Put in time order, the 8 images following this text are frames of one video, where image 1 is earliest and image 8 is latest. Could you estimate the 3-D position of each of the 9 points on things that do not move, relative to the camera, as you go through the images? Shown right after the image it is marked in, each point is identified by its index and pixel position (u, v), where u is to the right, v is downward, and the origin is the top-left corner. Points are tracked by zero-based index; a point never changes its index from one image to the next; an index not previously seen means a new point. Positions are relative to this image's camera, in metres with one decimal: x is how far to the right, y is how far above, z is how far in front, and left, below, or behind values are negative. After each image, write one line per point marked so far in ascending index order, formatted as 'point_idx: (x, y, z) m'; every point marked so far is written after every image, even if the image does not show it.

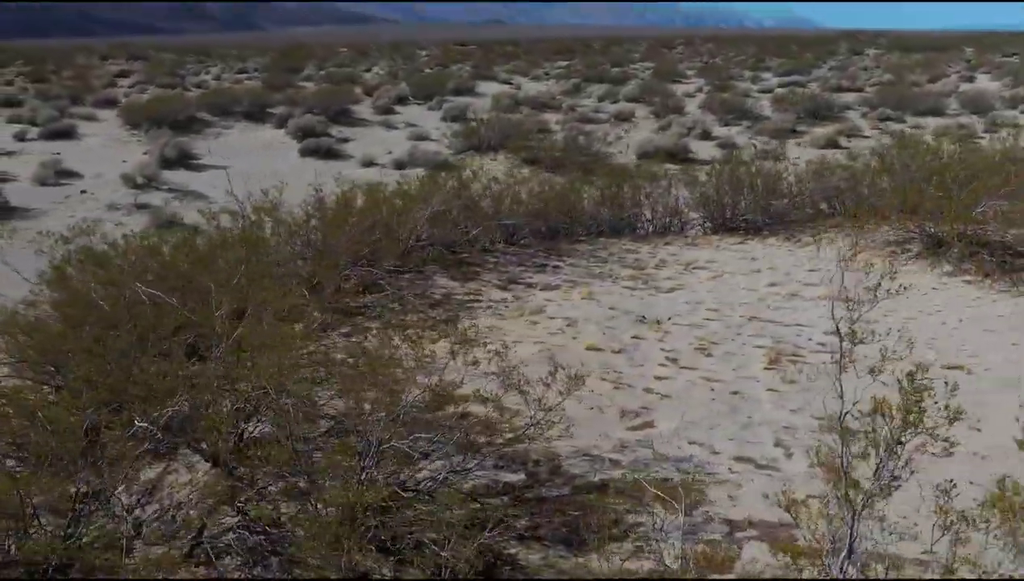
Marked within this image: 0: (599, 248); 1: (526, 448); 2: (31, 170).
0: (+0.8, +0.4, +7.9) m
1: (0.0, -0.8, +4.1) m
2: (-10.1, +2.6, +17.1) m
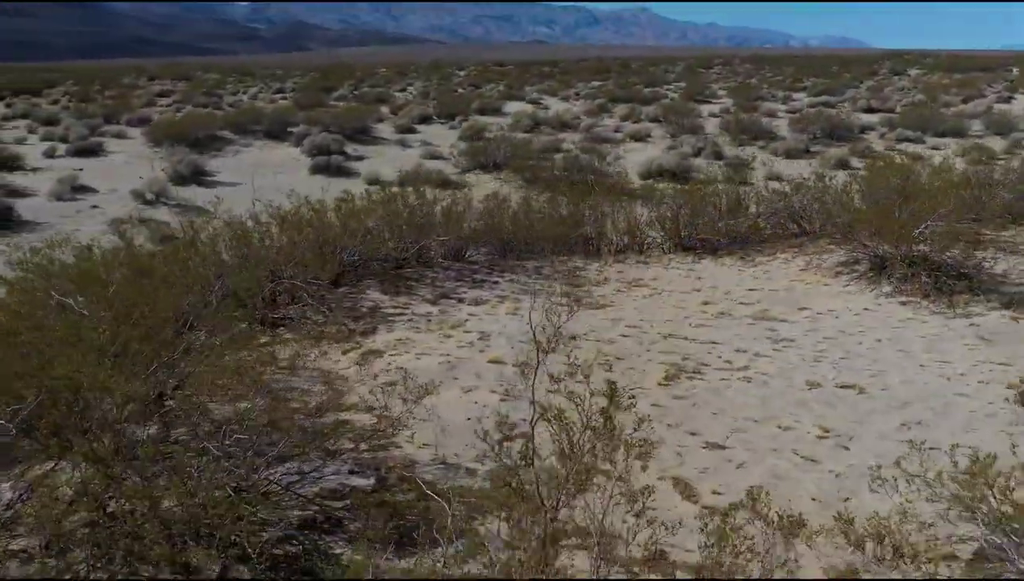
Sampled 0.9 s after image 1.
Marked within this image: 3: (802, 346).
0: (+0.3, +0.2, +8.0) m
1: (-0.7, -0.8, +4.2) m
2: (-10.1, +2.3, +17.8) m
3: (+2.1, -0.4, +5.9) m
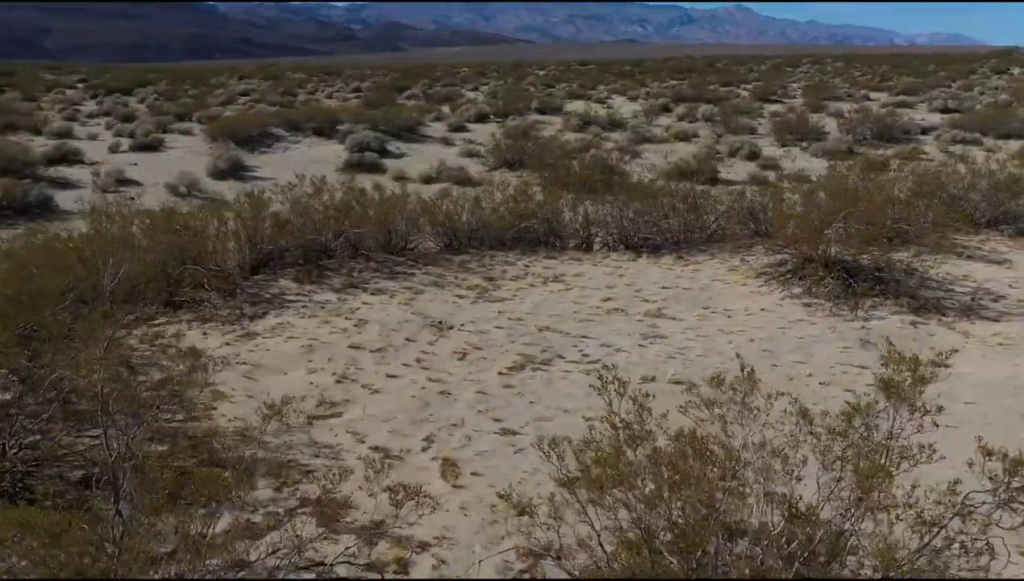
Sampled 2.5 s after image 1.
0: (-0.4, +0.3, +8.2) m
1: (-1.8, -0.8, +4.5) m
2: (-9.7, +2.6, +19.0) m
3: (+1.2, -0.4, +6.0) m
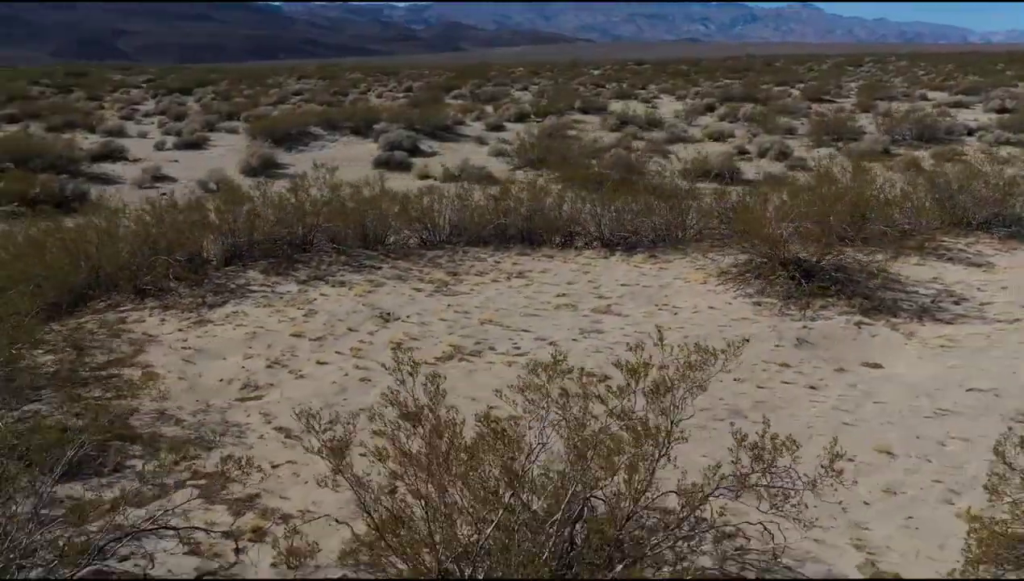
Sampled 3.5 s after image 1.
0: (-0.7, +0.4, +8.4) m
1: (-2.3, -0.7, +4.8) m
2: (-9.2, +2.9, +19.8) m
3: (+0.7, -0.3, +6.1) m
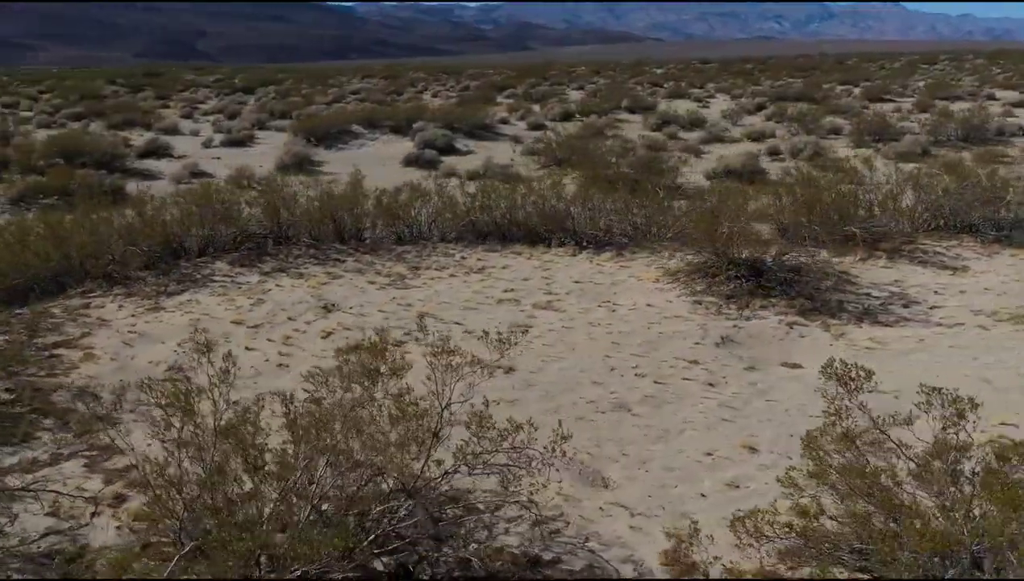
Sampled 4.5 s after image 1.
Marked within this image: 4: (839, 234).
0: (-1.1, +0.4, +8.7) m
1: (-3.0, -0.6, +5.2) m
2: (-8.6, +3.1, +20.7) m
3: (+0.1, -0.3, +6.2) m
4: (+3.6, +0.6, +8.9) m
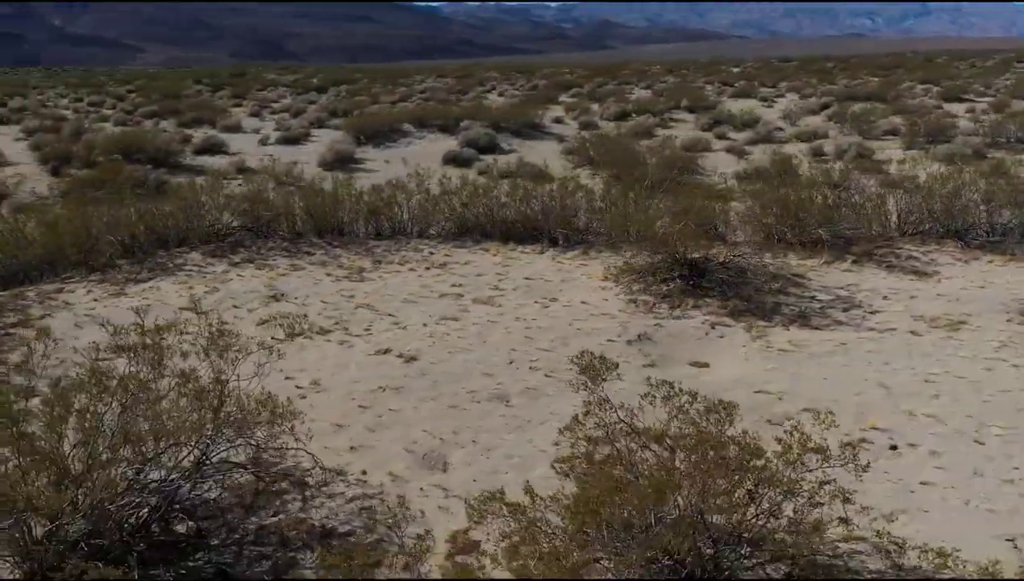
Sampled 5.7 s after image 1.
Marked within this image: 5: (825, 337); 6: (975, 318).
0: (-1.4, +0.5, +9.0) m
1: (-3.7, -0.5, +5.7) m
2: (-7.8, +3.3, +21.6) m
3: (-0.5, -0.3, +6.4) m
4: (+3.3, +0.6, +8.8) m
5: (+2.4, -0.4, +6.2) m
6: (+3.7, -0.2, +6.5) m
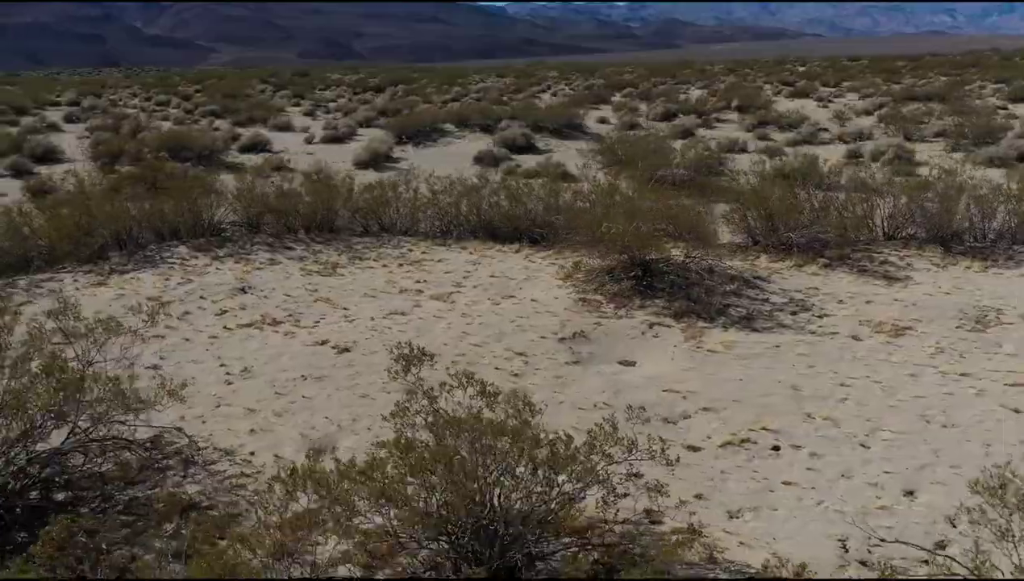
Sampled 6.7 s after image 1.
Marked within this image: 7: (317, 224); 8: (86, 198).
0: (-1.7, +0.6, +9.3) m
1: (-4.2, -0.4, +6.2) m
2: (-7.0, +3.5, +22.4) m
3: (-0.9, -0.2, +6.7) m
4: (+3.0, +0.5, +8.7) m
5: (+1.9, -0.4, +6.2) m
6: (+3.2, -0.3, +6.4) m
7: (-2.3, +0.8, +9.7) m
8: (-5.5, +1.1, +10.3) m
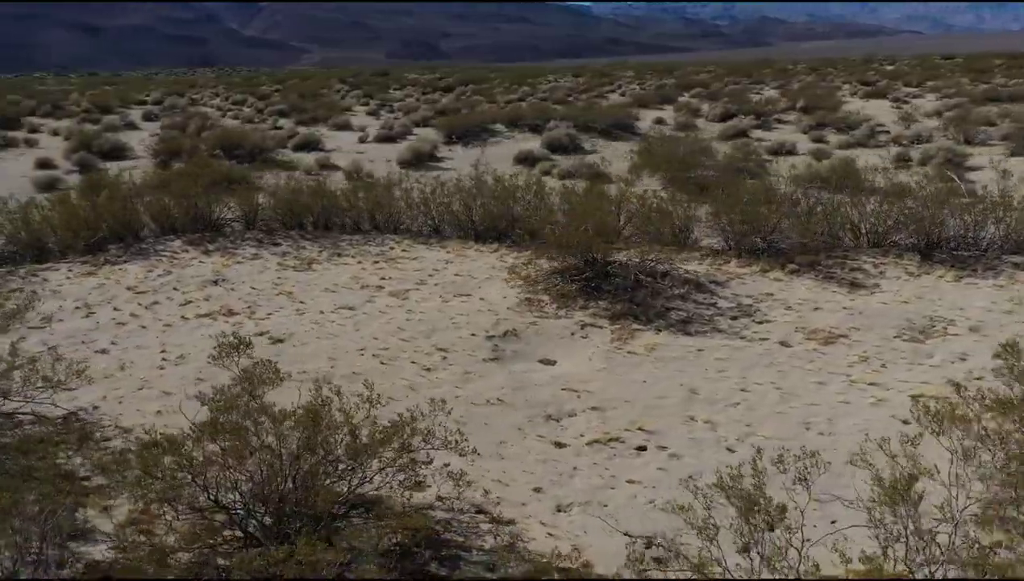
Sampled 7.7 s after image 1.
0: (-1.9, +0.6, +9.6) m
1: (-4.7, -0.3, +6.8) m
2: (-5.9, +3.7, +23.2) m
3: (-1.4, -0.2, +7.0) m
4: (+2.7, +0.5, +8.7) m
5: (+1.3, -0.4, +6.2) m
6: (+2.7, -0.3, +6.3) m
7: (-2.5, +0.9, +10.2) m
8: (-5.5, +1.3, +11.0) m
